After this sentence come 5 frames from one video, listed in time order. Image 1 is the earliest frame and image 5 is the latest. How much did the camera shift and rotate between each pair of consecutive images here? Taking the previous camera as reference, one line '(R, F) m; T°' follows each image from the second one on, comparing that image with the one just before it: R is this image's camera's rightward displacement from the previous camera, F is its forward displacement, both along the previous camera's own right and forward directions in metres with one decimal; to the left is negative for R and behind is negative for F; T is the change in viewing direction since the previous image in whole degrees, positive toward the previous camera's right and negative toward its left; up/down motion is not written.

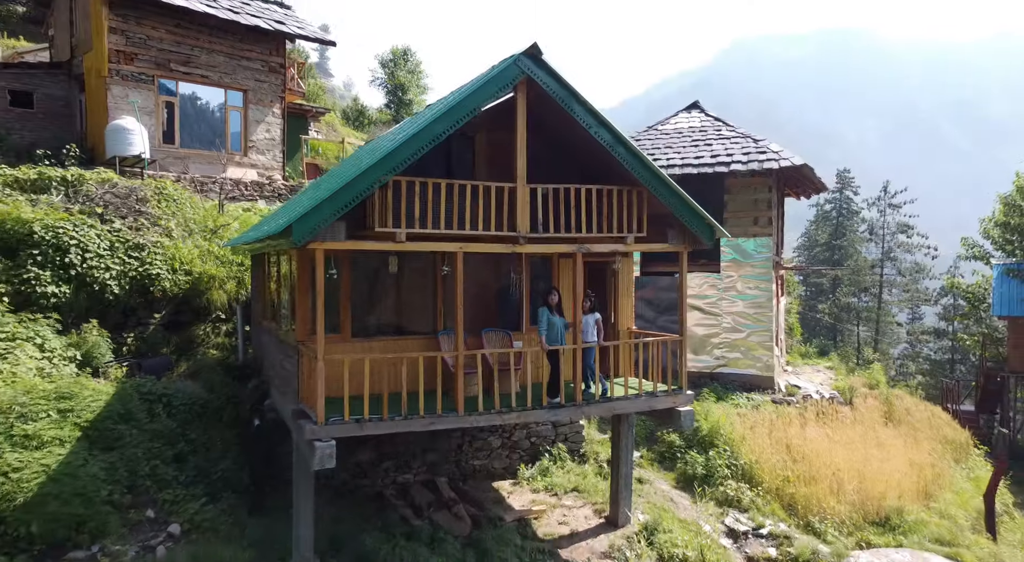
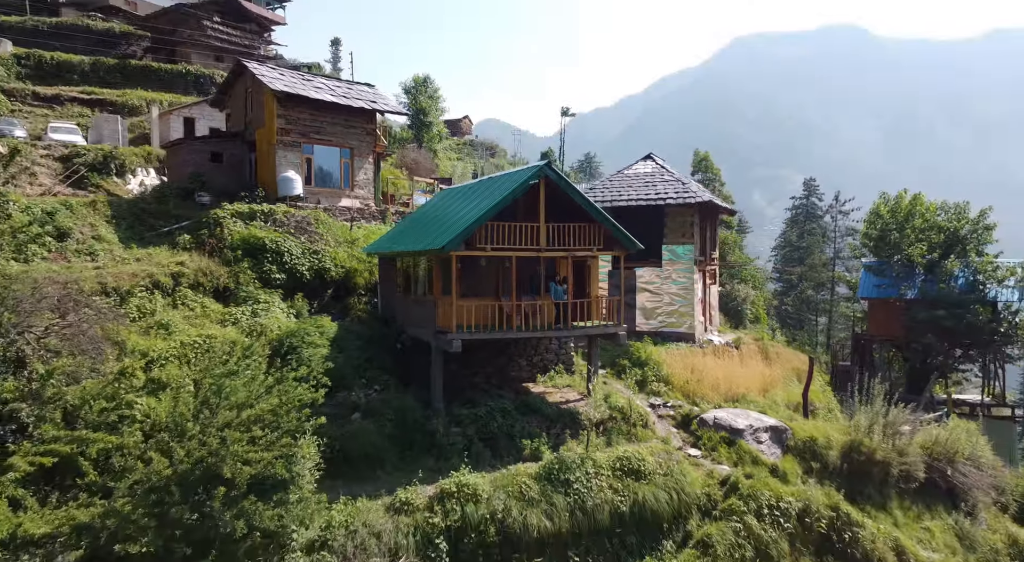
(-0.6, -7.9) m; 0°
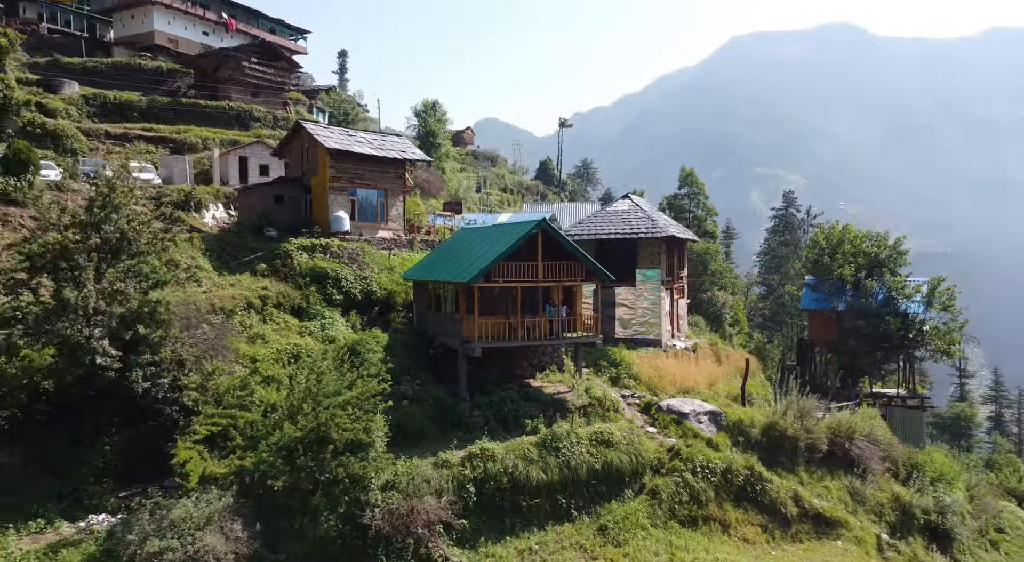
(-0.2, -5.4) m; 0°
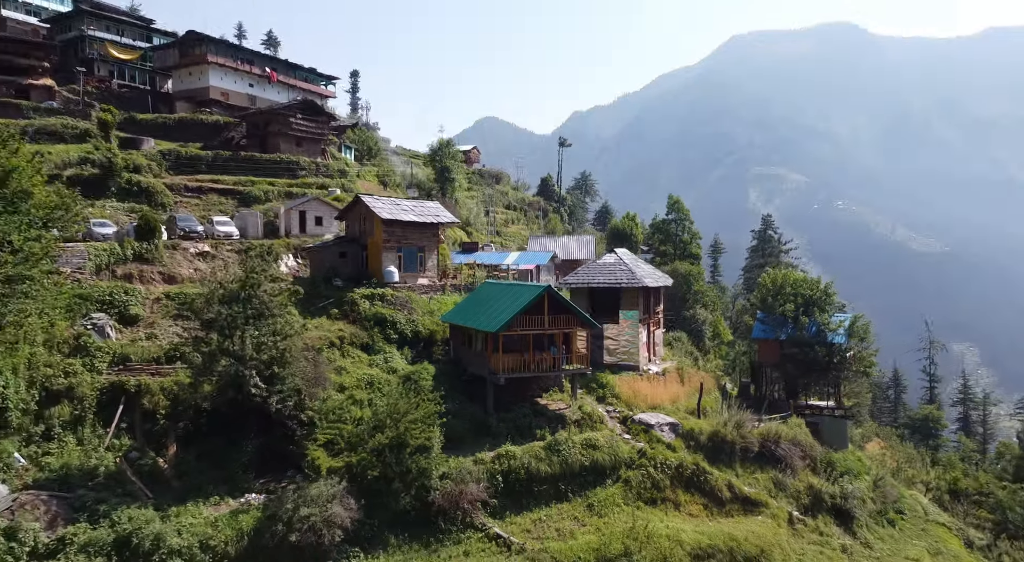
(-0.6, -7.7) m; 0°
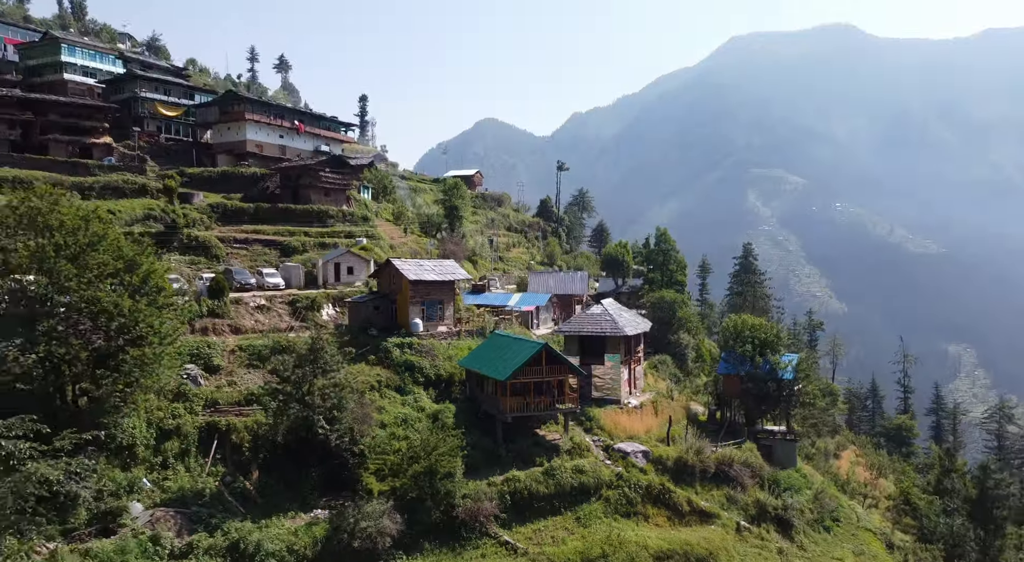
(-0.3, -7.3) m; 0°
